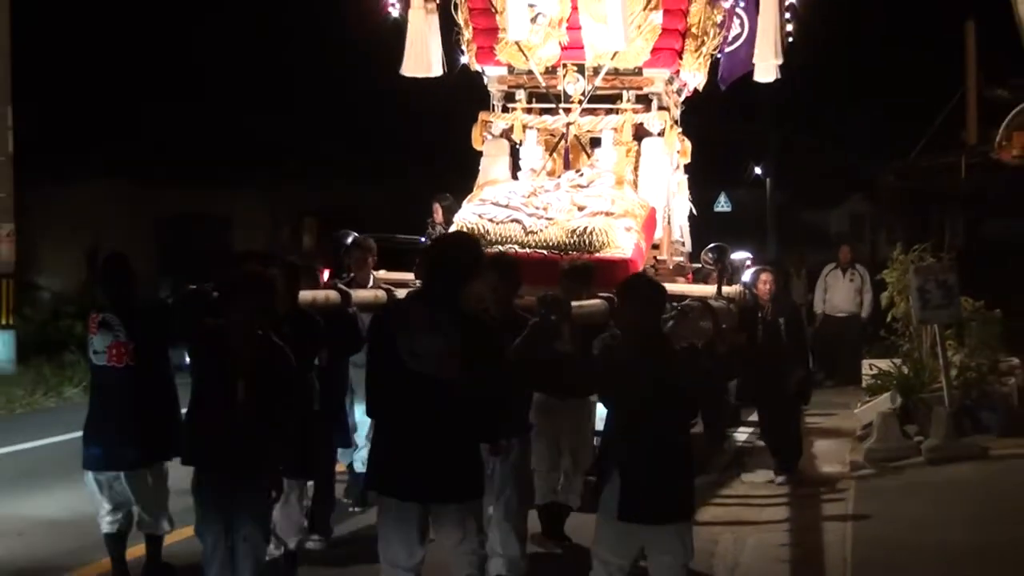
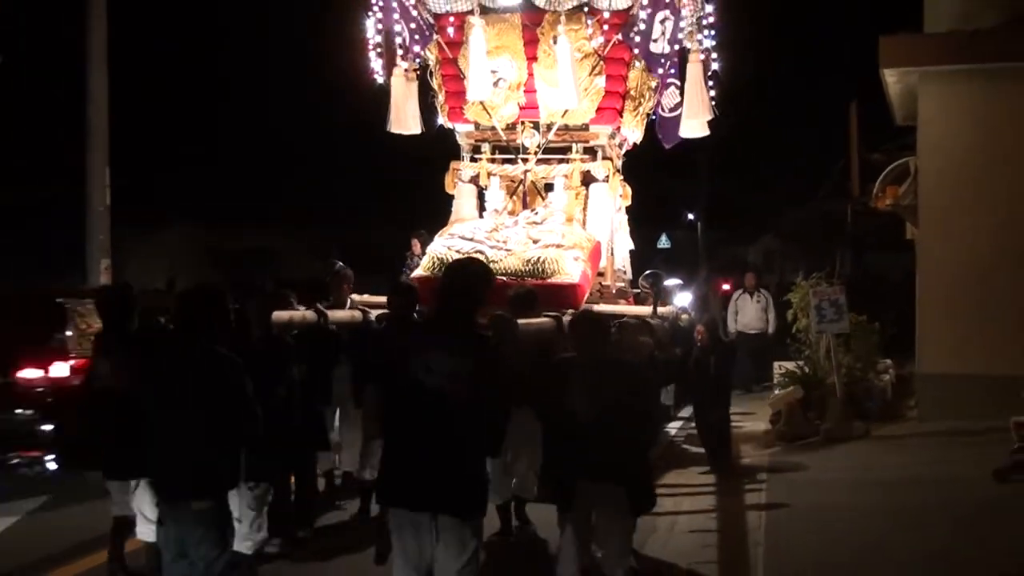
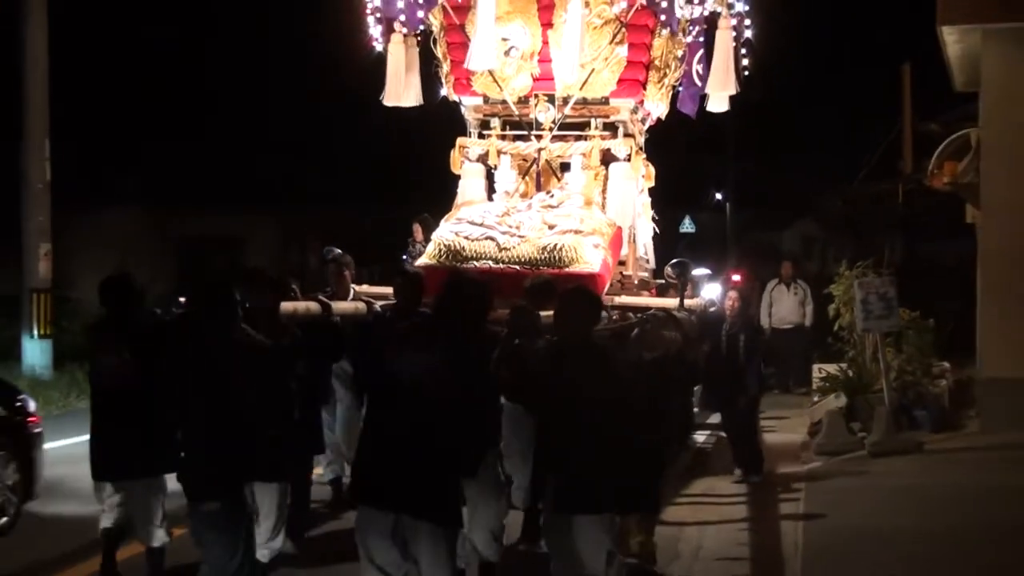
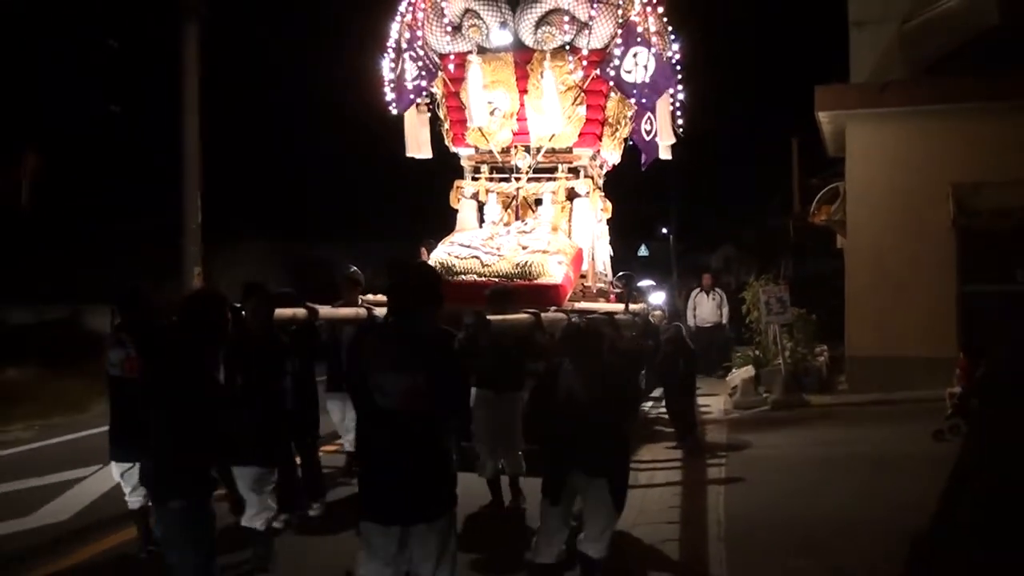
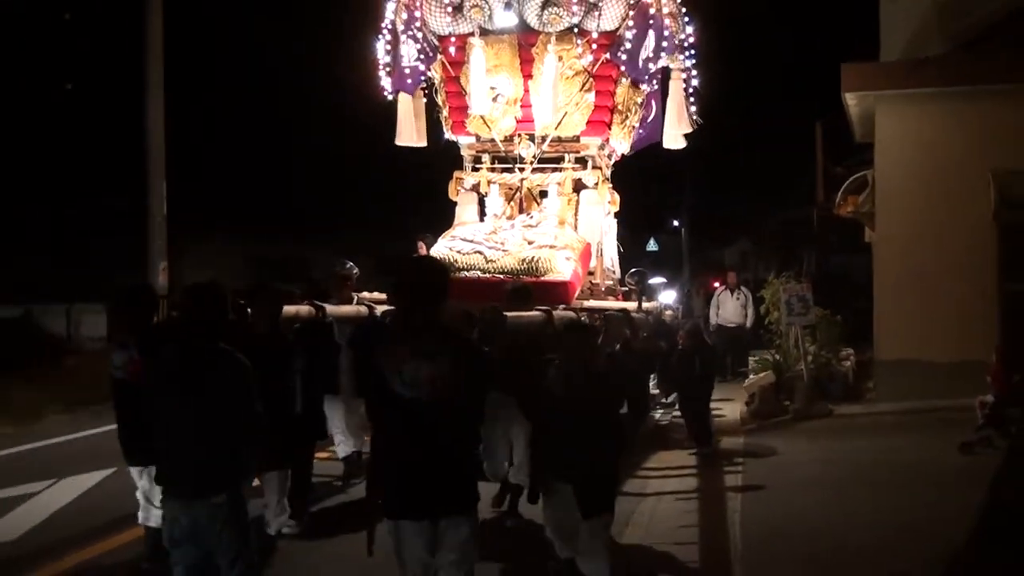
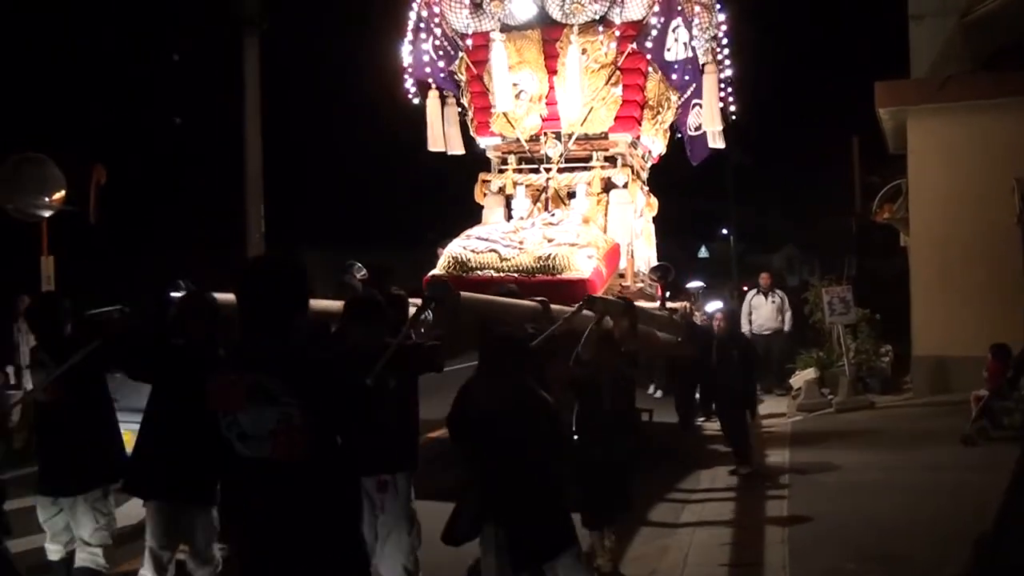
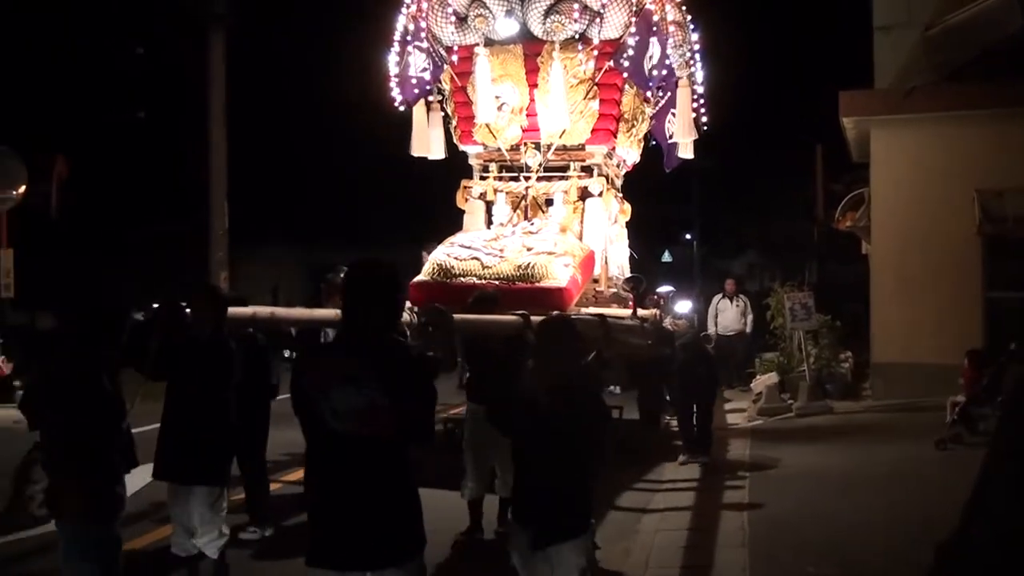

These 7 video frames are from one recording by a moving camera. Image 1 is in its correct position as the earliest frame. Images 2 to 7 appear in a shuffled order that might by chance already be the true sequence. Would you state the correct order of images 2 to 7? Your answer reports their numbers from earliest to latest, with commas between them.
3, 2, 5, 4, 7, 6
